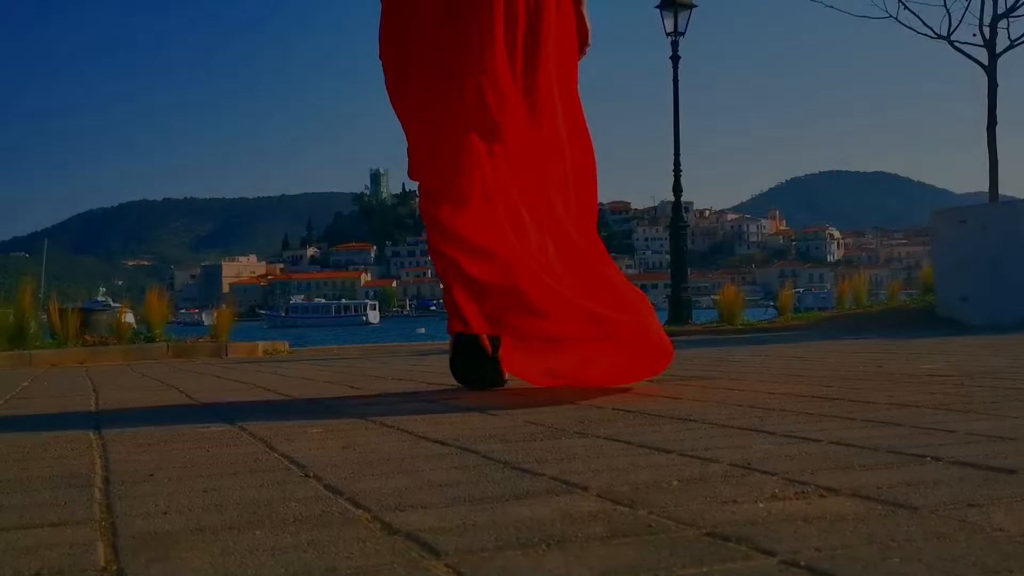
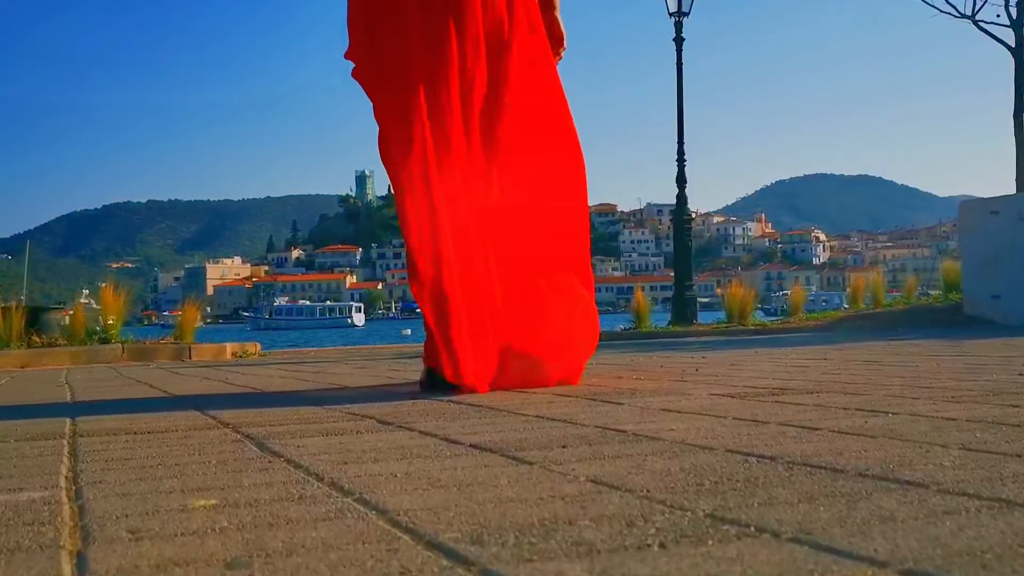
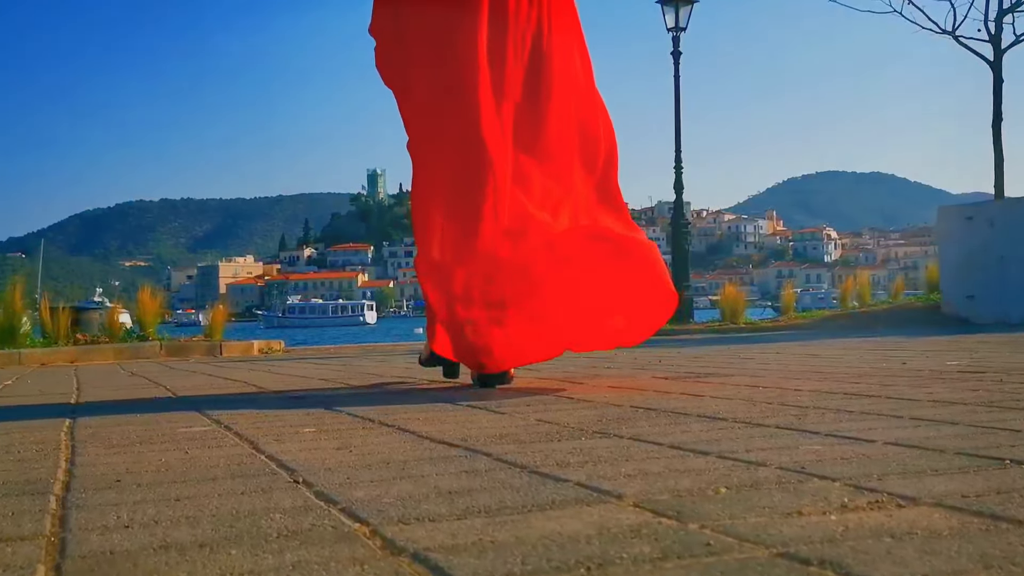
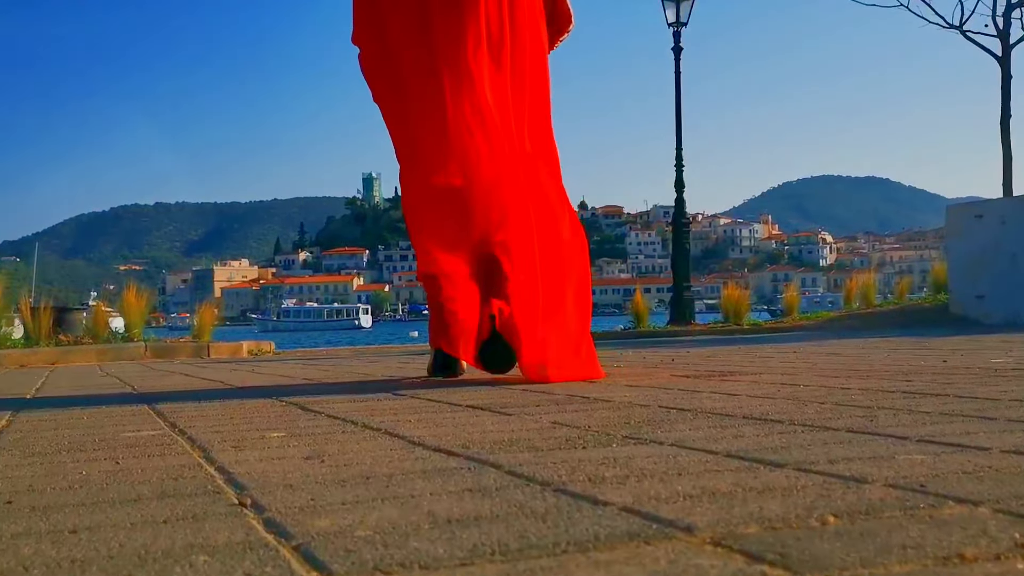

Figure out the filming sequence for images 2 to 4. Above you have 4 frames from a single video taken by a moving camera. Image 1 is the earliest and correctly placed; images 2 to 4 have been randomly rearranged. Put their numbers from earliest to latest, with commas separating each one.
3, 4, 2
